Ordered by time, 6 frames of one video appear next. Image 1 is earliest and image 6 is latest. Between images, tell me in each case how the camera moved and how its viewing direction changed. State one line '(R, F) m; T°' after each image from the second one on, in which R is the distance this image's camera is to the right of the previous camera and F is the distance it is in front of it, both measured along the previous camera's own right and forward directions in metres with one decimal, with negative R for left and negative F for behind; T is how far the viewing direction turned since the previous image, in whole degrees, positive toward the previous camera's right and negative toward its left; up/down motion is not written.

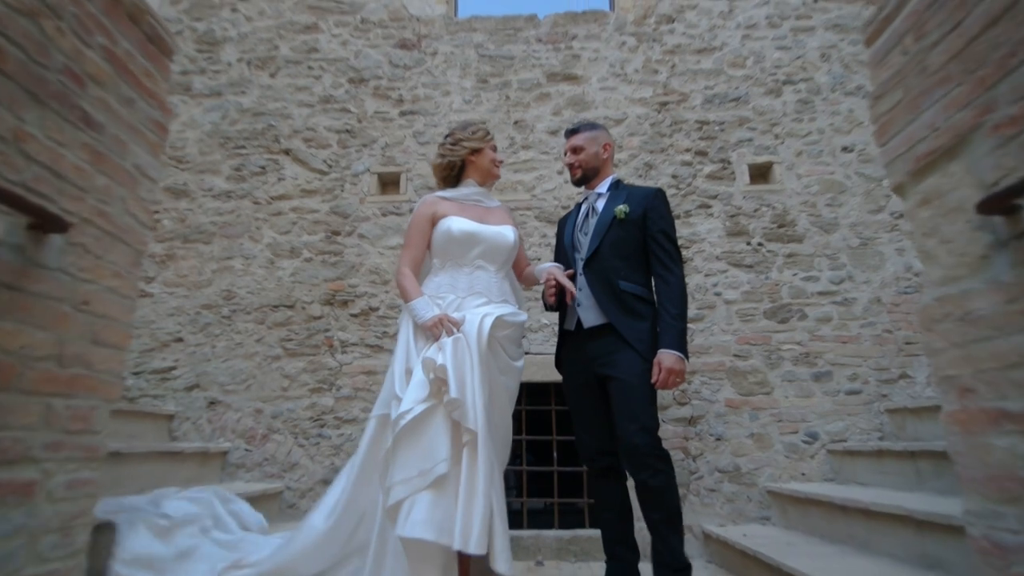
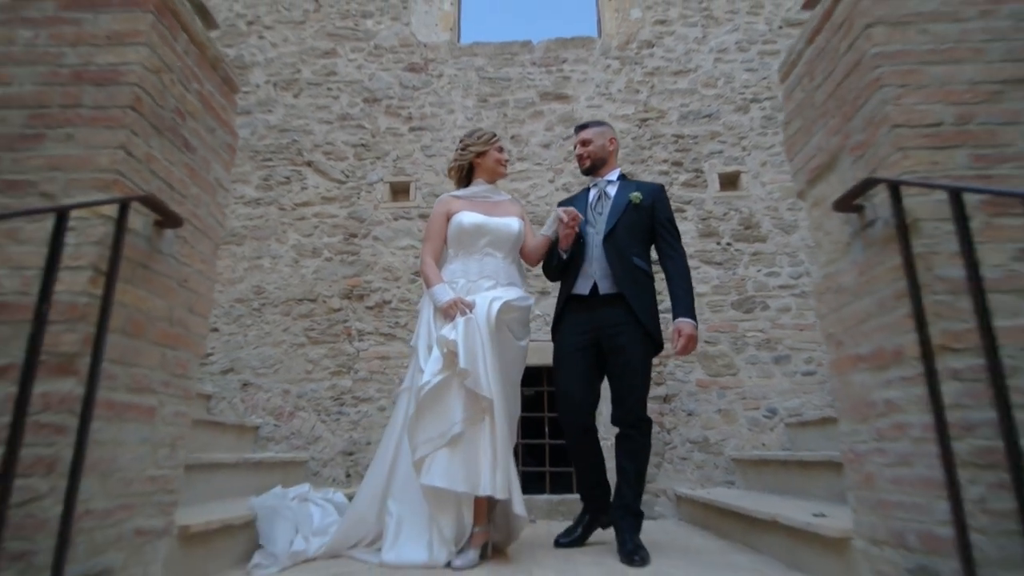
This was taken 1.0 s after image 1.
(0.0, -0.5) m; 0°
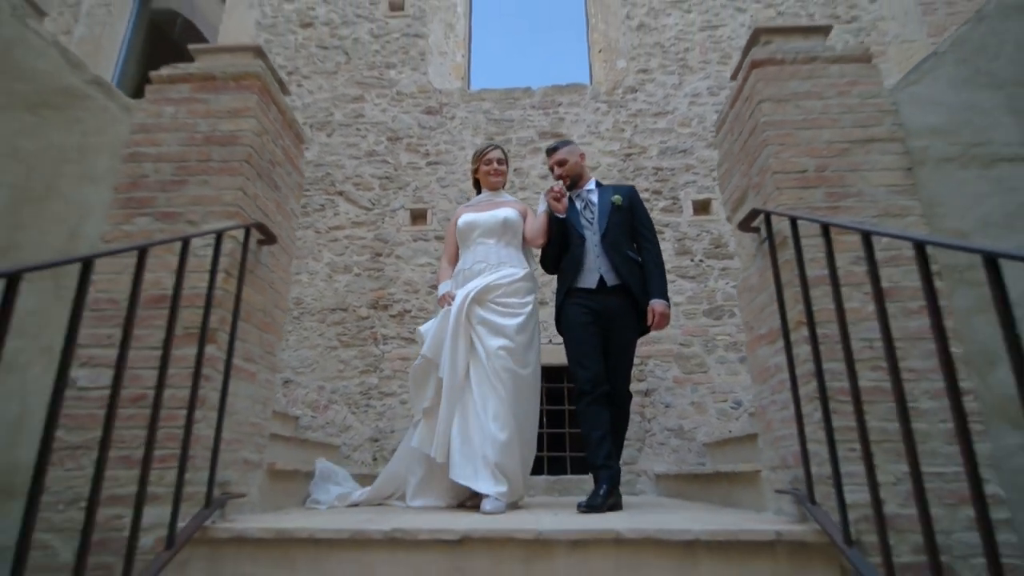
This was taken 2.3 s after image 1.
(0.0, -0.7) m; -1°
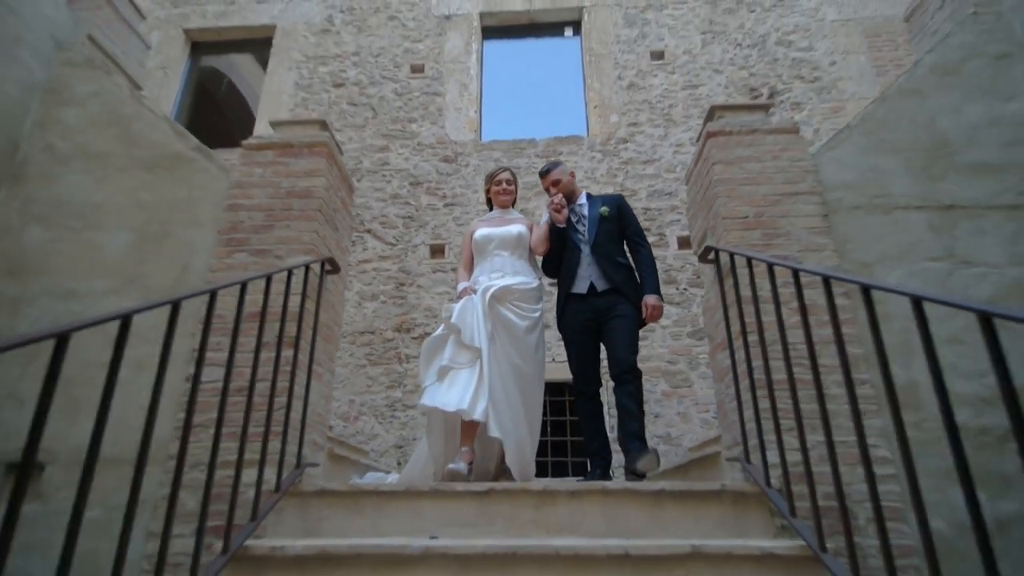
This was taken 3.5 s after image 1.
(0.0, -0.7) m; 0°
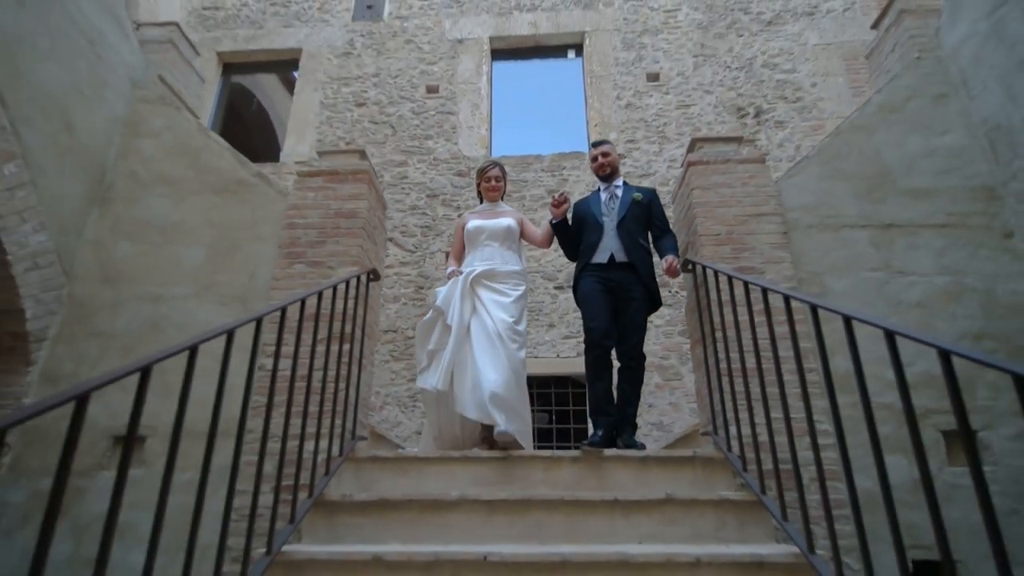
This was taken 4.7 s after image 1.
(-0.1, -0.6) m; 0°
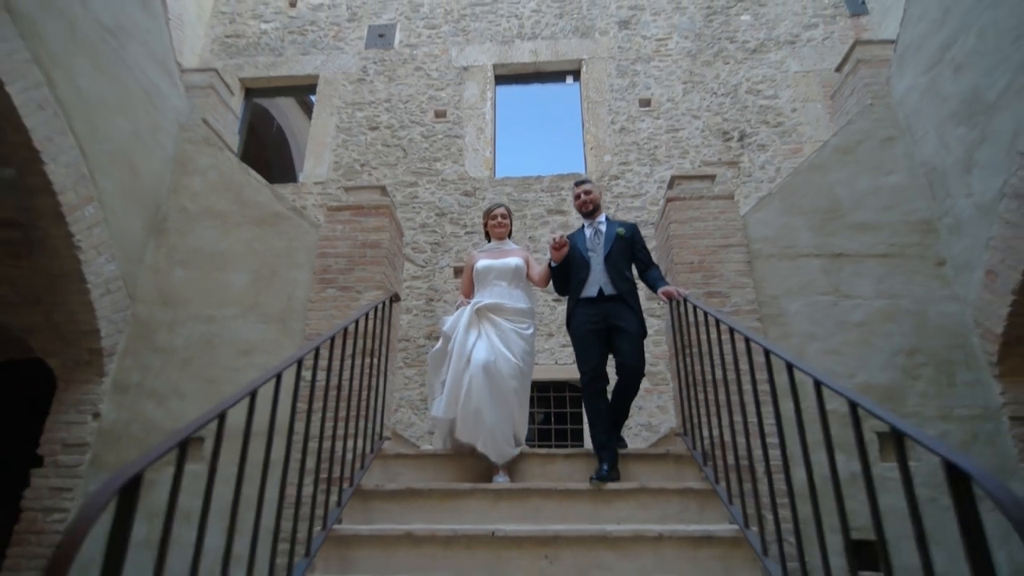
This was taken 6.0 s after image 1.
(0.0, -0.6) m; 0°
